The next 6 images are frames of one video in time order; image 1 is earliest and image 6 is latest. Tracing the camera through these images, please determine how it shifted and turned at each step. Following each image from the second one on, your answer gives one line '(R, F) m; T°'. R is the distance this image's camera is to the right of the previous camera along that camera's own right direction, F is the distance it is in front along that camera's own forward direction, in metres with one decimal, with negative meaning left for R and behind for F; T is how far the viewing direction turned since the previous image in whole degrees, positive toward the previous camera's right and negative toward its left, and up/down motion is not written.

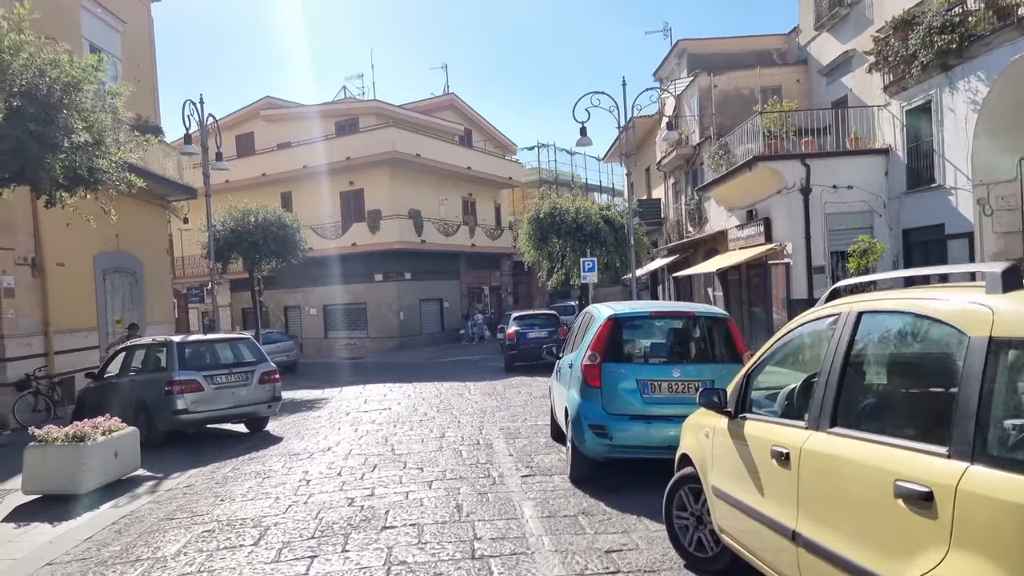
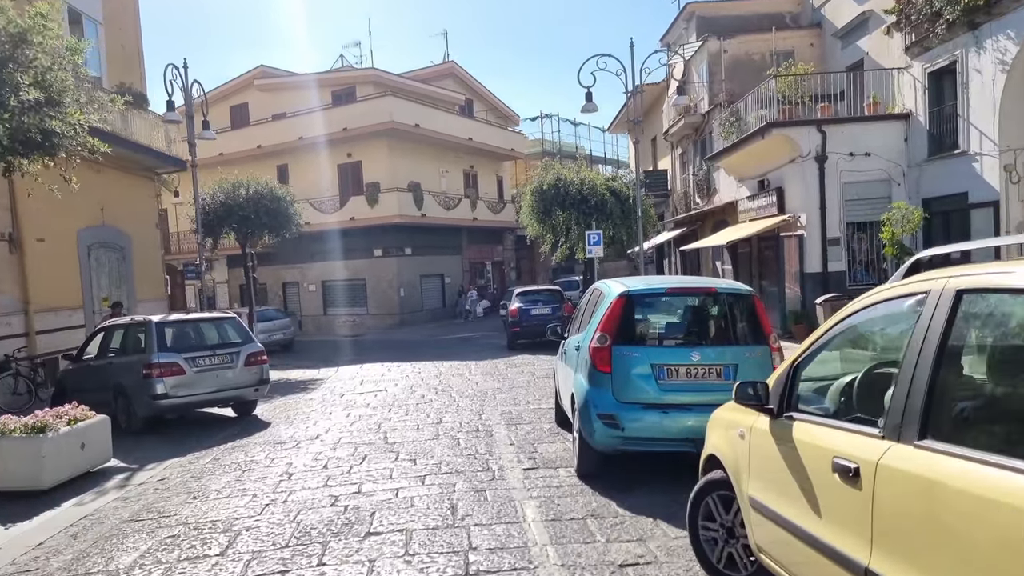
(0.0, +0.6) m; 0°
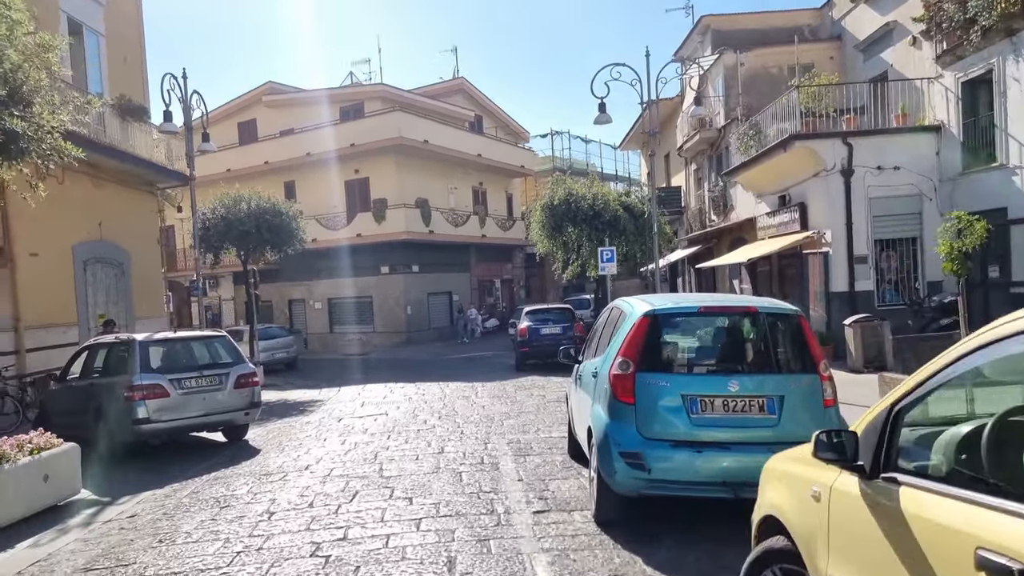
(0.0, +0.6) m; -1°
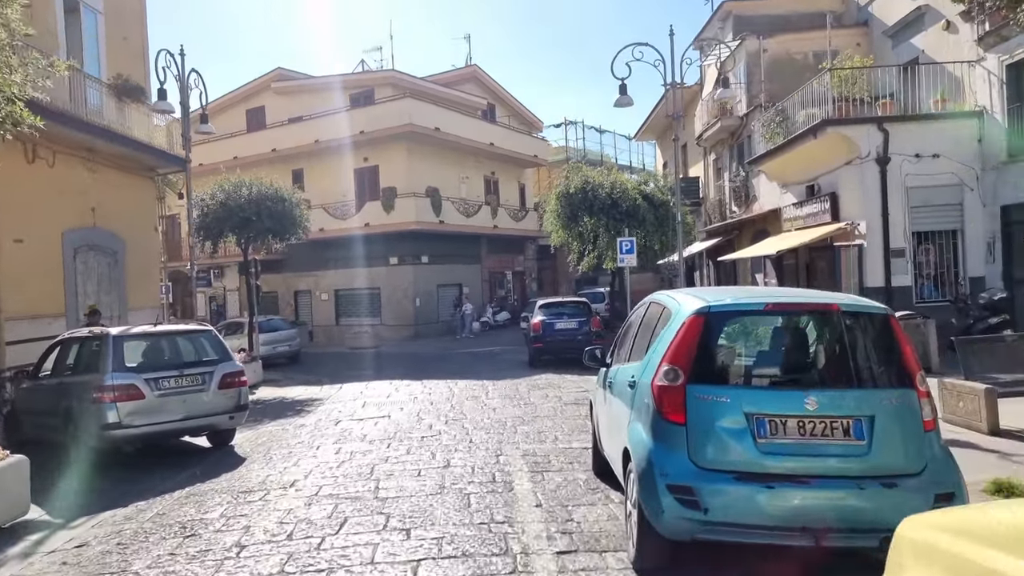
(0.0, +0.8) m; -1°
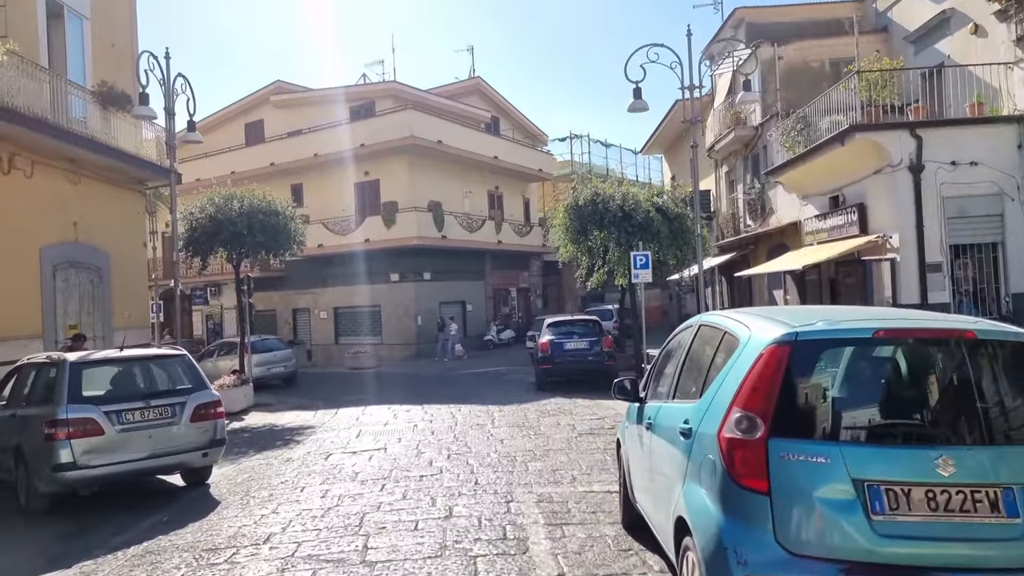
(-0.1, +0.8) m; 0°
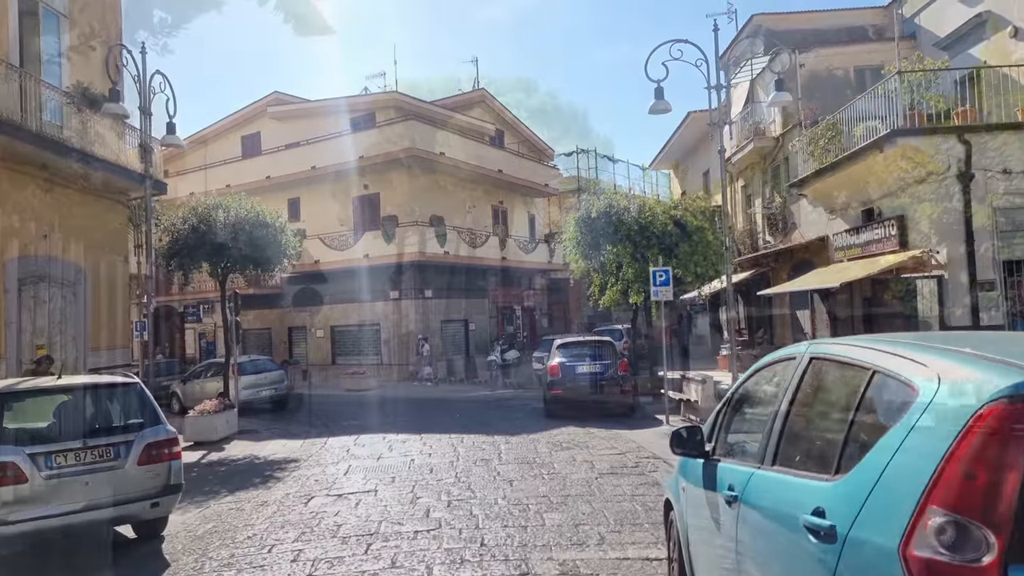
(-0.1, +1.1) m; 0°
